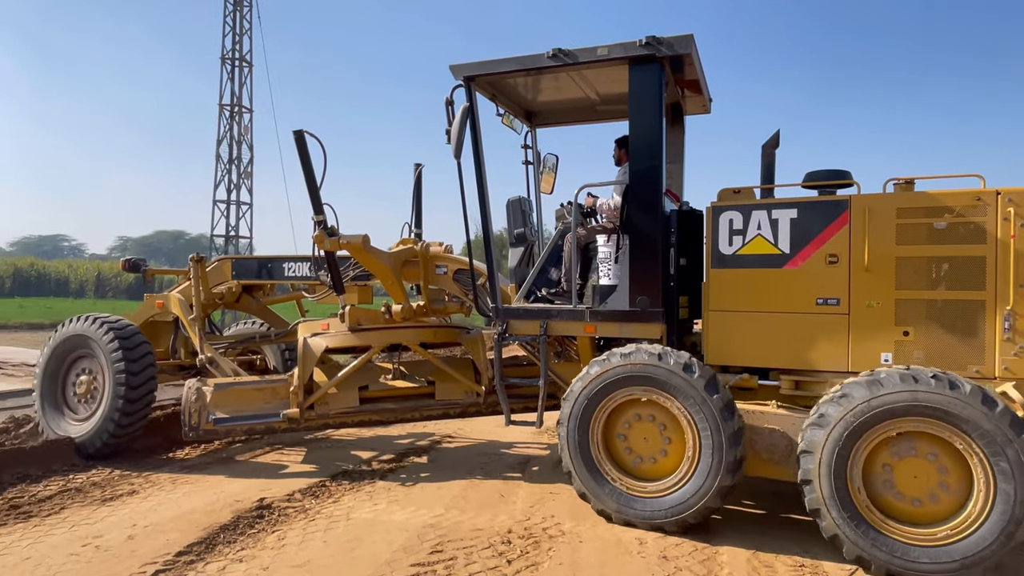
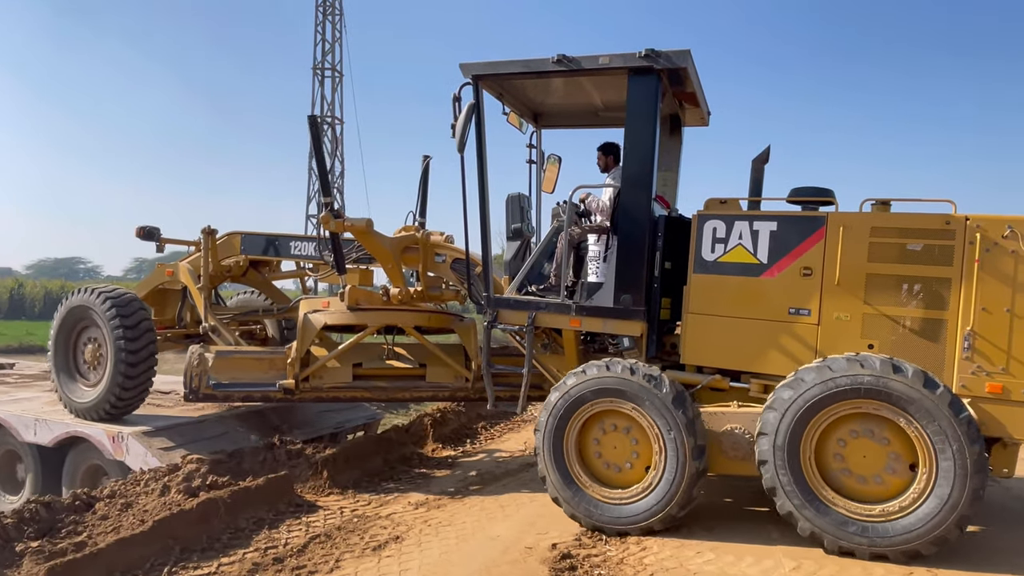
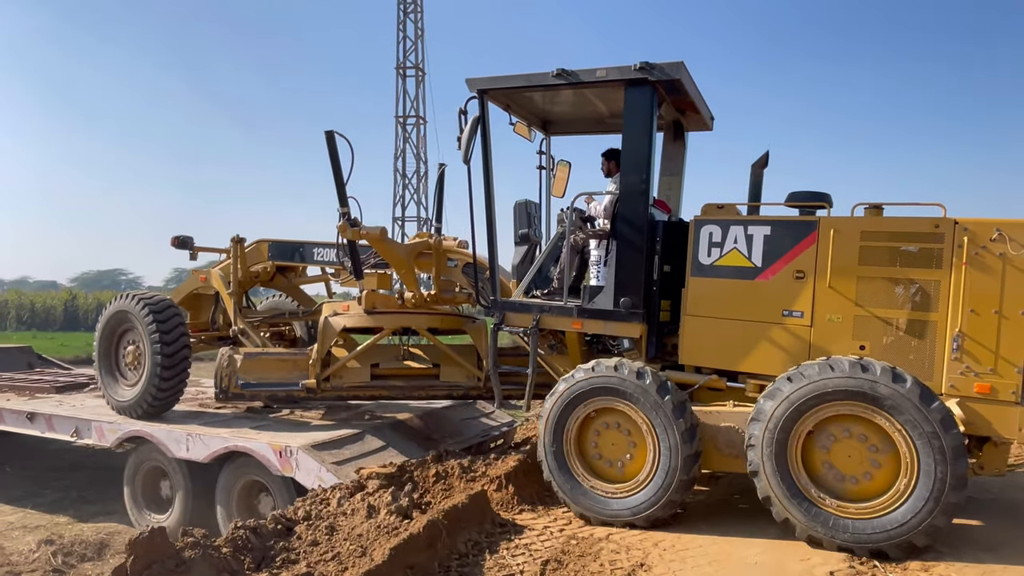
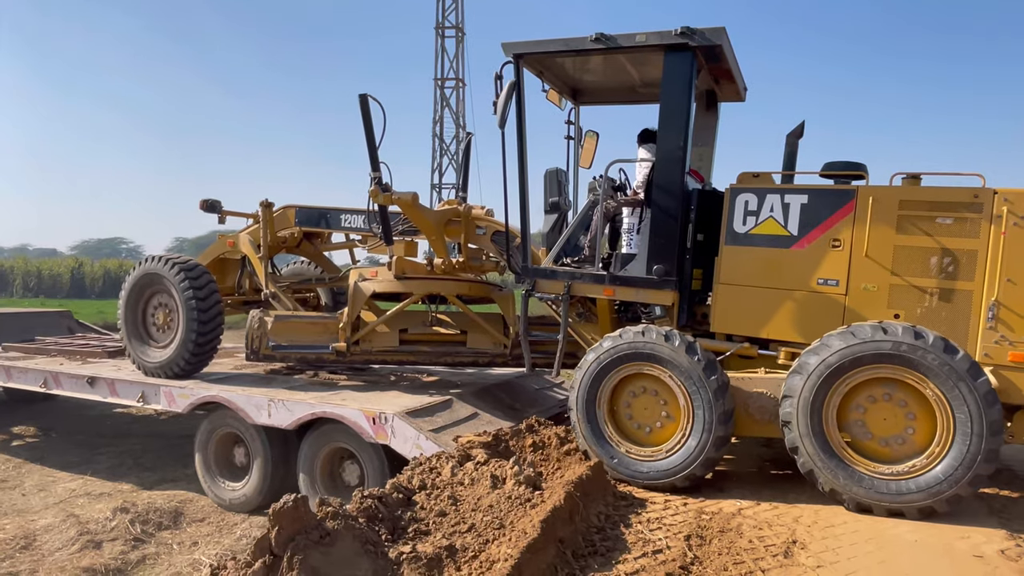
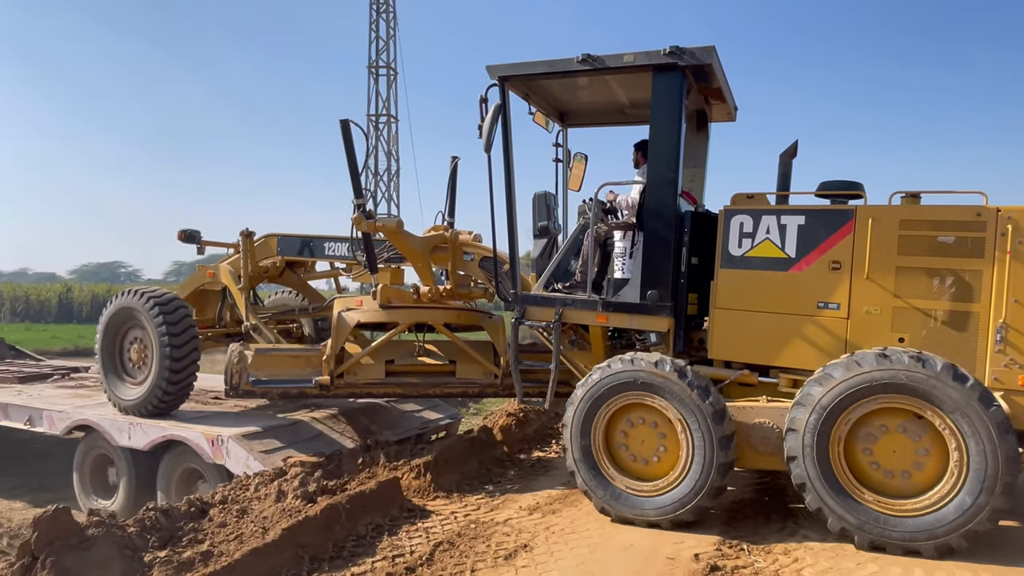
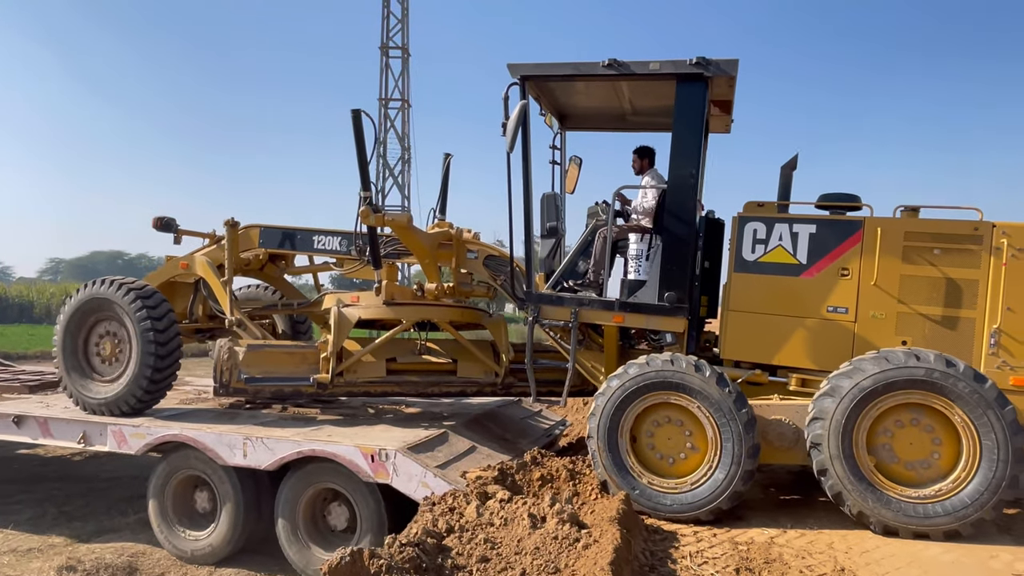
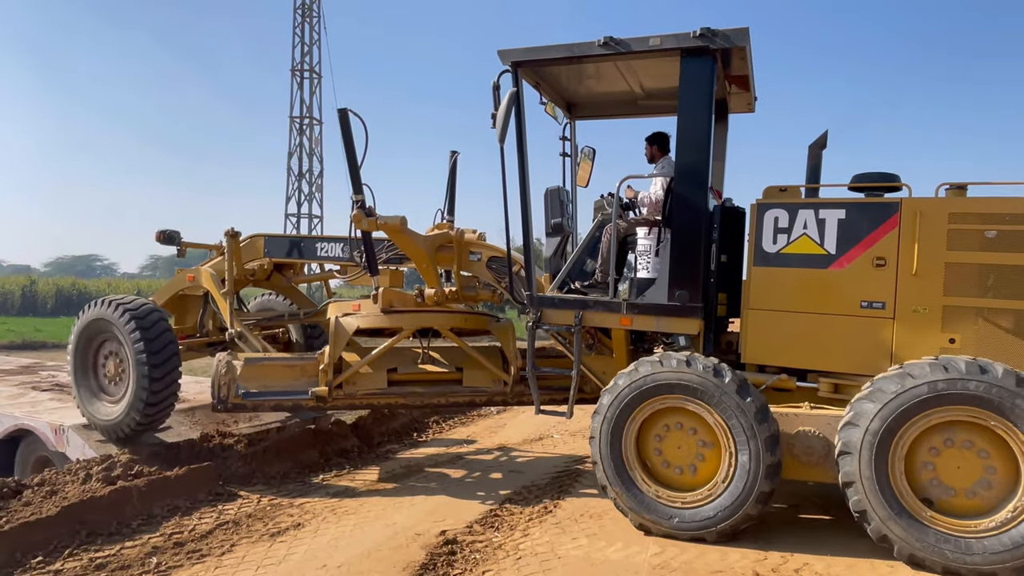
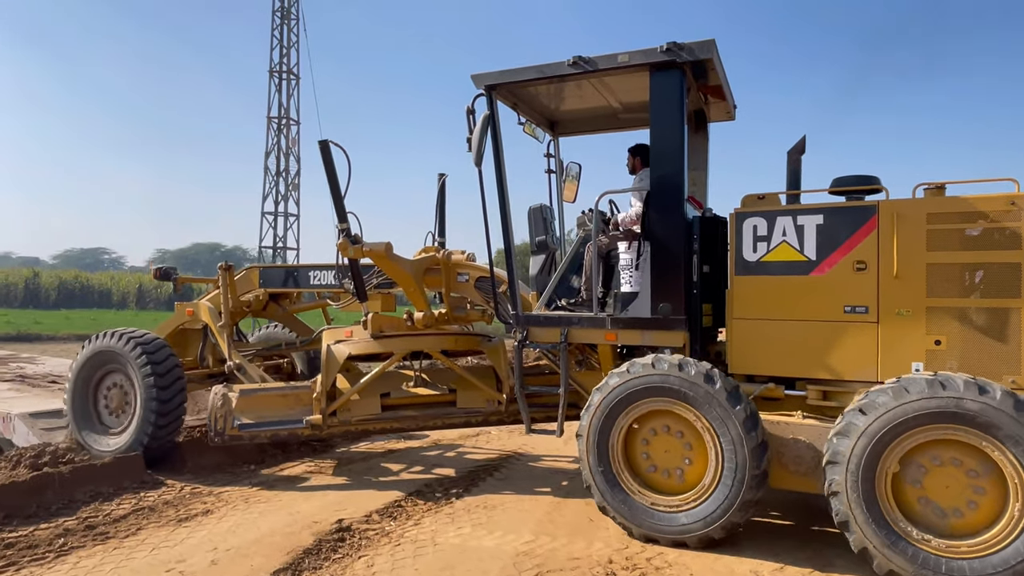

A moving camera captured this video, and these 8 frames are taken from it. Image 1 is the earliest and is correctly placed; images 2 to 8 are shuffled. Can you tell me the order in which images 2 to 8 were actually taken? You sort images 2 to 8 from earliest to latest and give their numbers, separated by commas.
8, 7, 2, 5, 3, 4, 6
